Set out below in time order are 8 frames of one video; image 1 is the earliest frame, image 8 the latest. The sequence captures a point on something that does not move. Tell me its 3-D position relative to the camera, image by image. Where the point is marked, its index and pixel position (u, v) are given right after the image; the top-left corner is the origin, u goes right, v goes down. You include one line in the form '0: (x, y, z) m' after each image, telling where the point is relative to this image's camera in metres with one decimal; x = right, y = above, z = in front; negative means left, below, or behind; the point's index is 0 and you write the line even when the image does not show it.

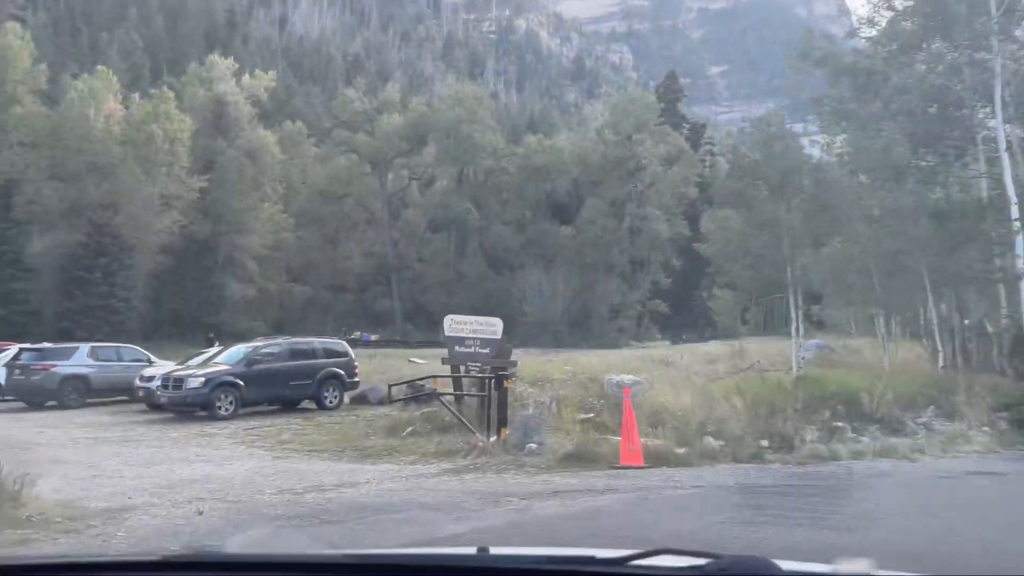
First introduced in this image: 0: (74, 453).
0: (-6.6, -2.5, +13.5) m
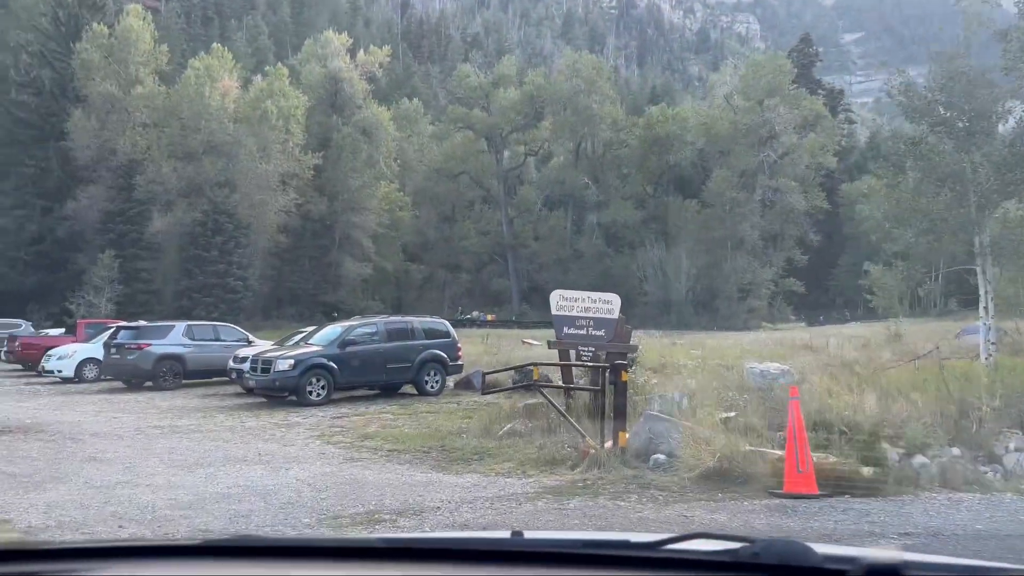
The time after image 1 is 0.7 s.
0: (-5.1, -2.1, +11.6) m
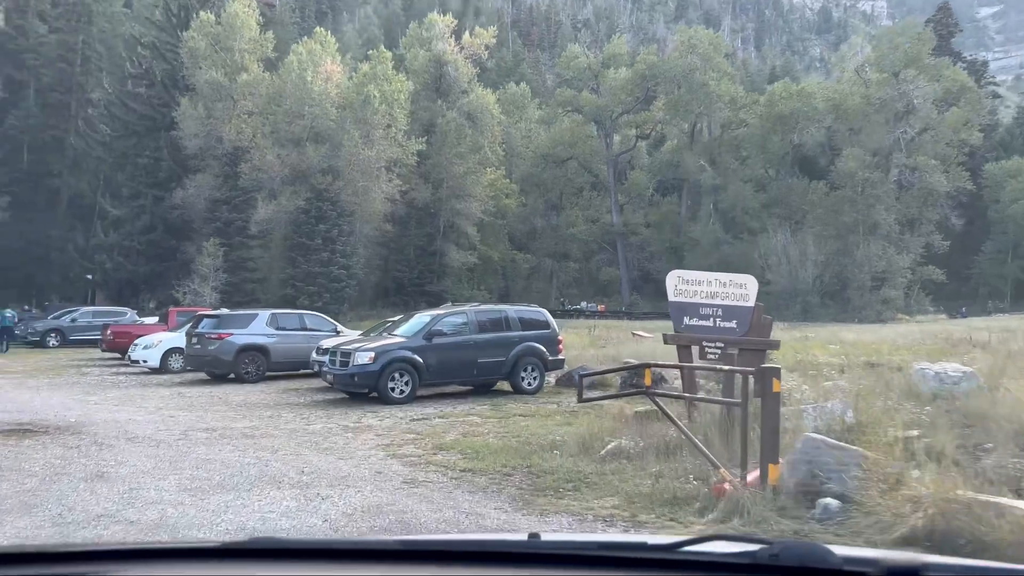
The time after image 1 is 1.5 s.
0: (-4.0, -1.9, +9.6) m
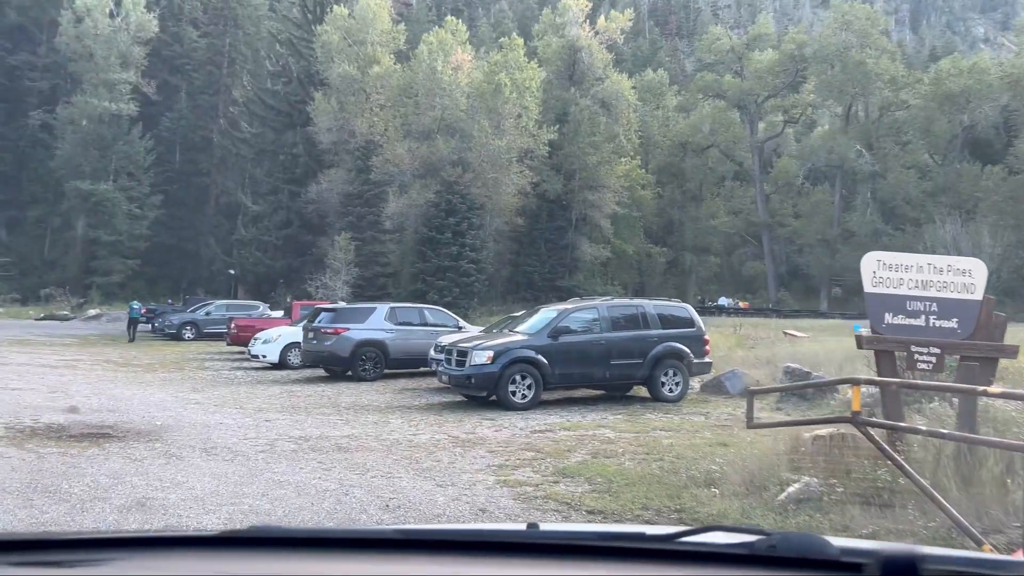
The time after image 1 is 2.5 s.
0: (-2.8, -1.7, +7.9) m
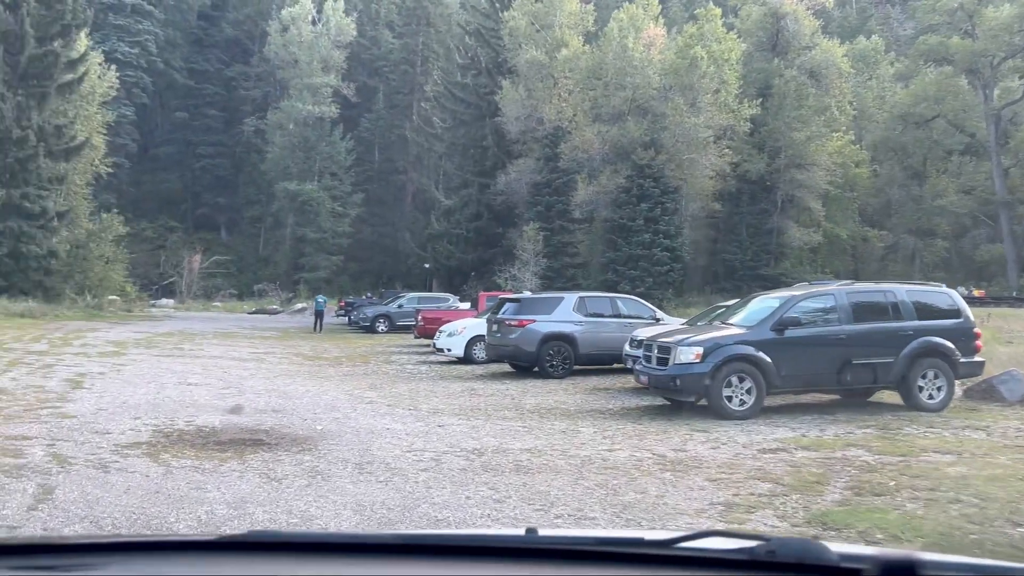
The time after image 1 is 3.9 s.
0: (-1.3, -1.6, +6.0) m
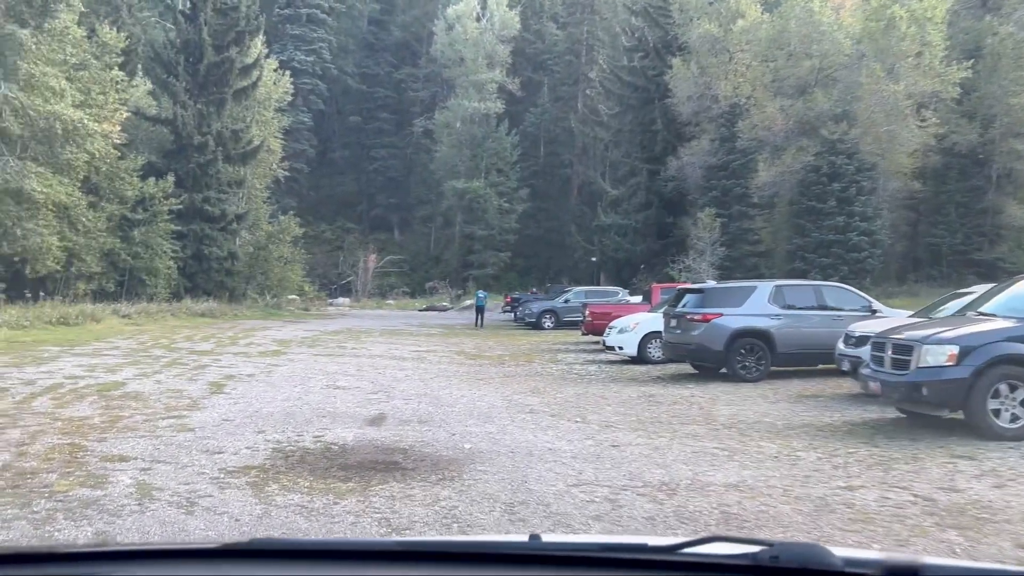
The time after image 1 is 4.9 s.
0: (-0.3, -1.5, +3.9) m
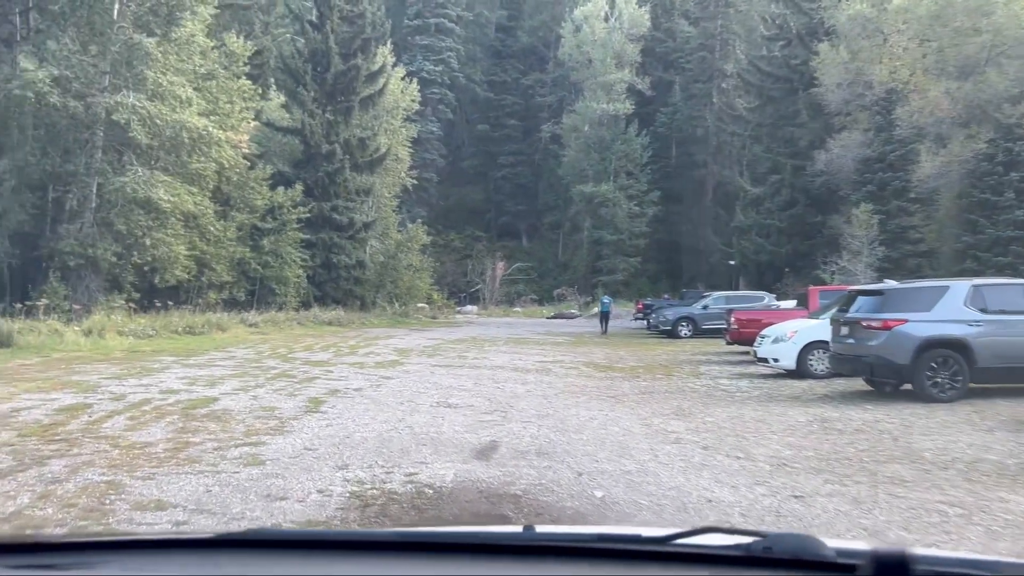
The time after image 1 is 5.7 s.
0: (0.0, -1.4, +1.9) m
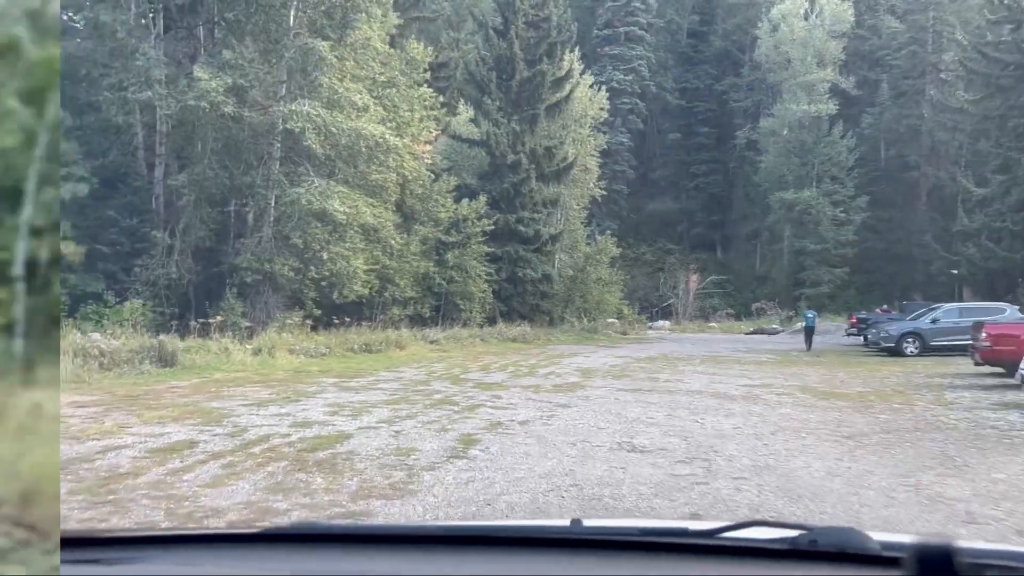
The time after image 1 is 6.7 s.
0: (-0.1, -1.3, -1.0) m
